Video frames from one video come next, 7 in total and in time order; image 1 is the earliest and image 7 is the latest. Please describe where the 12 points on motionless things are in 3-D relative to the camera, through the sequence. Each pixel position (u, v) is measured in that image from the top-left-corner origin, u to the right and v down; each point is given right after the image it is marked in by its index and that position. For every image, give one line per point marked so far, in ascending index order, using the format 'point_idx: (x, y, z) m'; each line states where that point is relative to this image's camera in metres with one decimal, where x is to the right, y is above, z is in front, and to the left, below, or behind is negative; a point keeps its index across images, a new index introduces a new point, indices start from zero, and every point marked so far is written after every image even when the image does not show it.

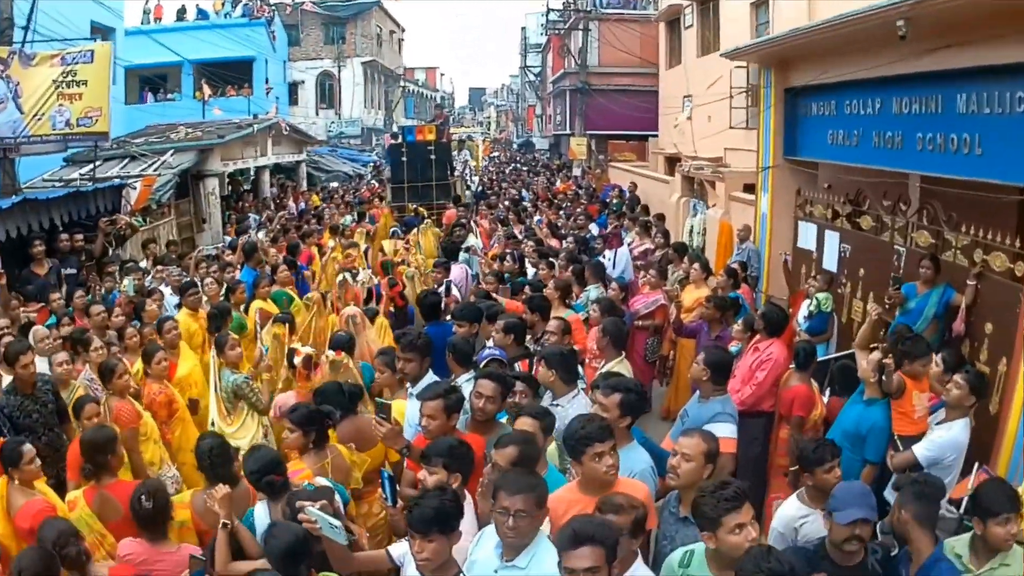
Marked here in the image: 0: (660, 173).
0: (+1.8, +1.4, +19.3) m
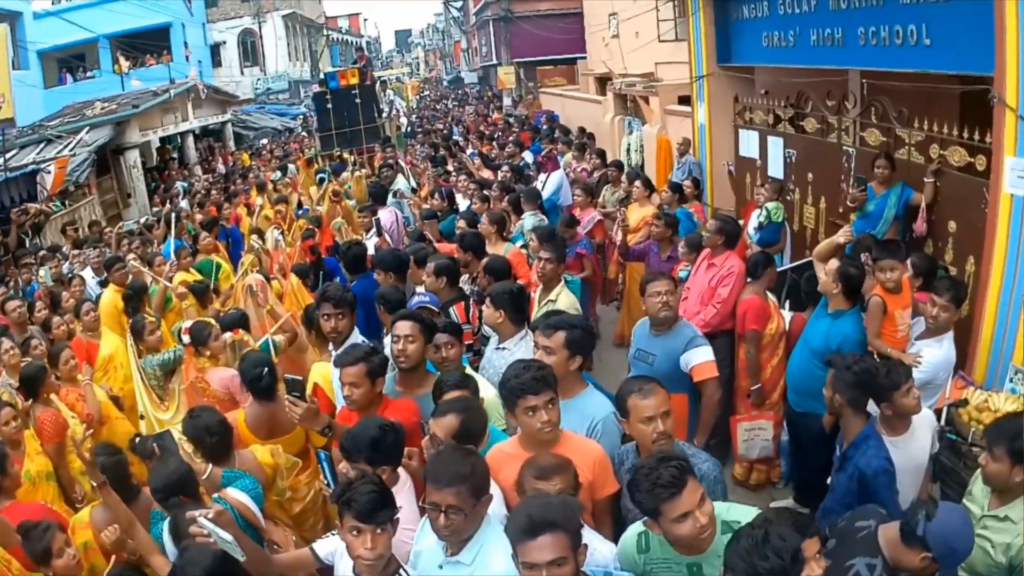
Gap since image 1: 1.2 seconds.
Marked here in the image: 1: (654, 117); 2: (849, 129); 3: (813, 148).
0: (+1.0, +2.4, +18.9) m
1: (+1.2, +1.4, +13.0) m
2: (+1.6, +0.8, +7.6) m
3: (+1.6, +0.7, +8.1) m
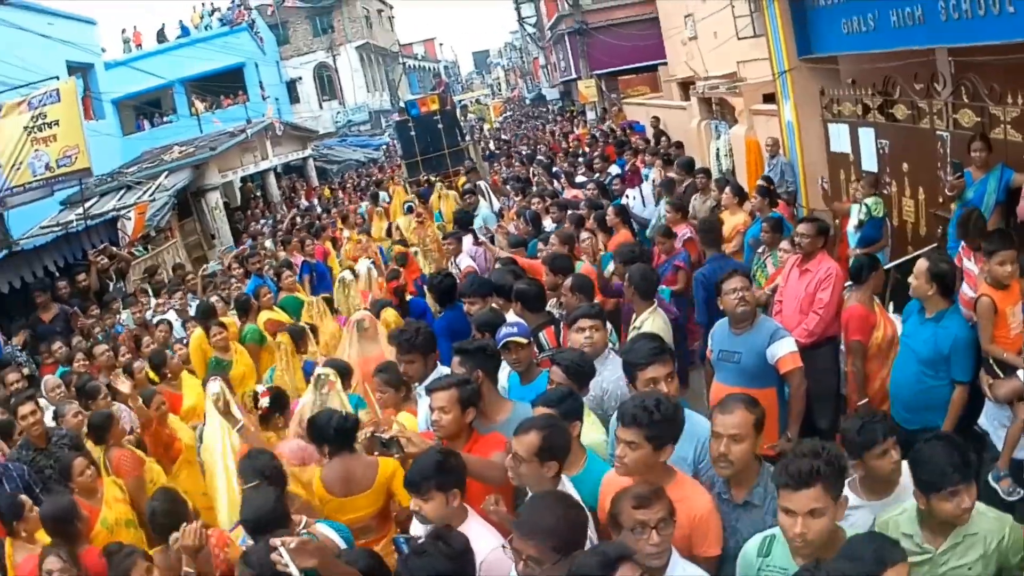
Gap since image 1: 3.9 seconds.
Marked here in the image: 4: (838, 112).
0: (+1.9, +2.2, +18.5) m
1: (+1.9, +1.4, +12.6) m
2: (+2.0, +0.8, +7.2) m
3: (+1.9, +0.8, +7.7) m
4: (+1.9, +1.0, +9.1) m
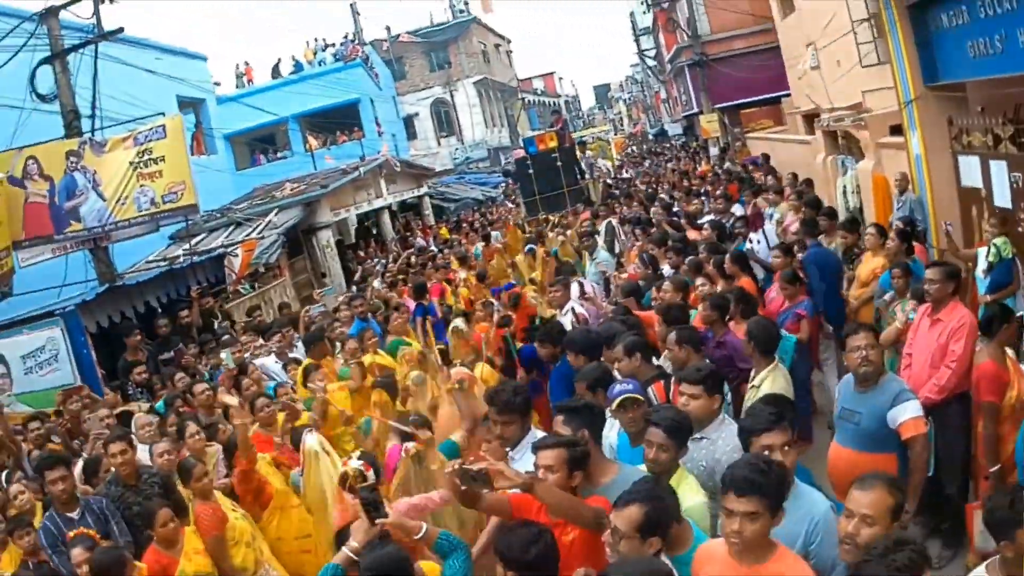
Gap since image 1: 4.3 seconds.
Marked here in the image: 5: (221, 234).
0: (+3.3, +1.8, +18.0) m
1: (+2.8, +1.1, +12.1) m
2: (+2.4, +0.6, +6.7) m
3: (+2.4, +0.6, +7.2) m
4: (+2.5, +0.8, +8.6) m
5: (-2.5, +0.5, +13.7) m
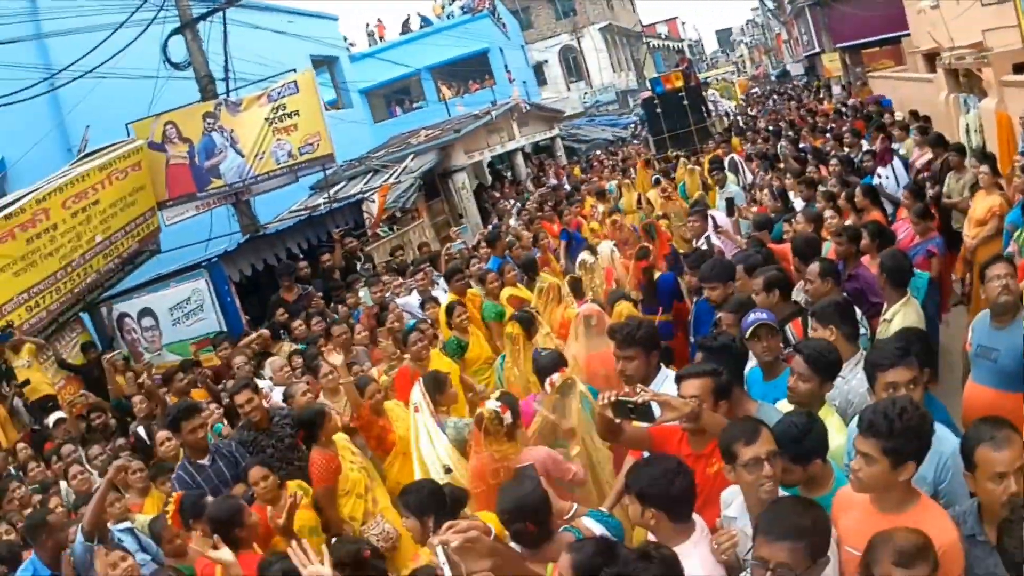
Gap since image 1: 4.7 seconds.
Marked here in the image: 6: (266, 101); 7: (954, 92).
0: (+4.8, +2.5, +17.8) m
1: (+3.7, +1.6, +12.1) m
2: (+2.9, +0.9, +6.7) m
3: (+3.0, +0.9, +7.2) m
4: (+3.2, +1.2, +8.6) m
5: (-1.4, +0.9, +14.1) m
6: (-1.9, +1.5, +12.7) m
7: (+4.0, +1.8, +14.1) m
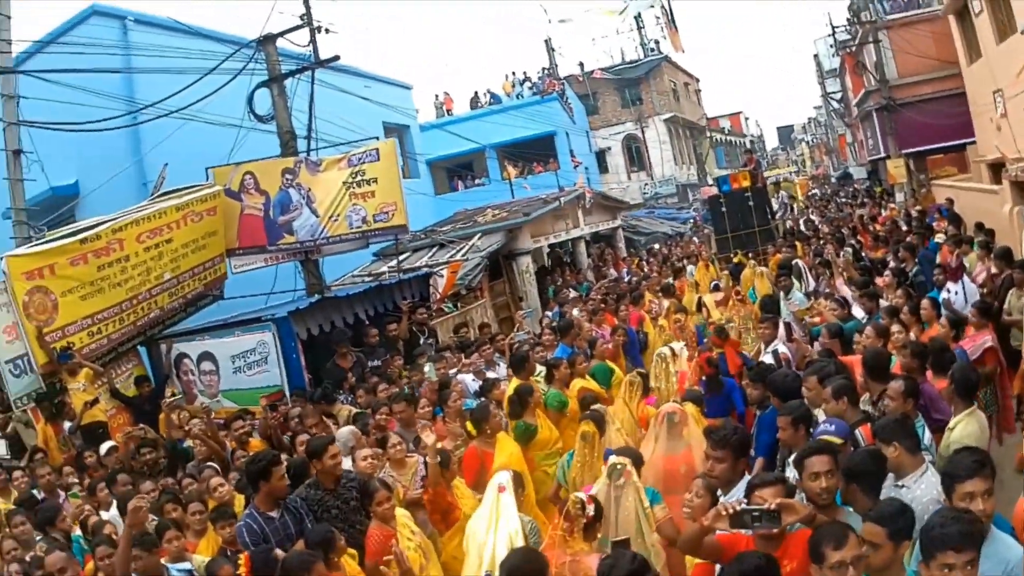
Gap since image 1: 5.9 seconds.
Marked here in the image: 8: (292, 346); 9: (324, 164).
0: (+5.4, +1.2, +17.8) m
1: (+4.2, +0.7, +12.1) m
2: (+3.2, +0.4, +6.7) m
3: (+3.3, +0.3, +7.2) m
4: (+3.5, +0.5, +8.5) m
5: (-0.9, +0.3, +14.2) m
6: (-1.4, +1.0, +12.9) m
7: (+4.5, +0.7, +14.1) m
8: (-1.6, -0.4, +11.5) m
9: (-1.6, +1.0, +12.8) m
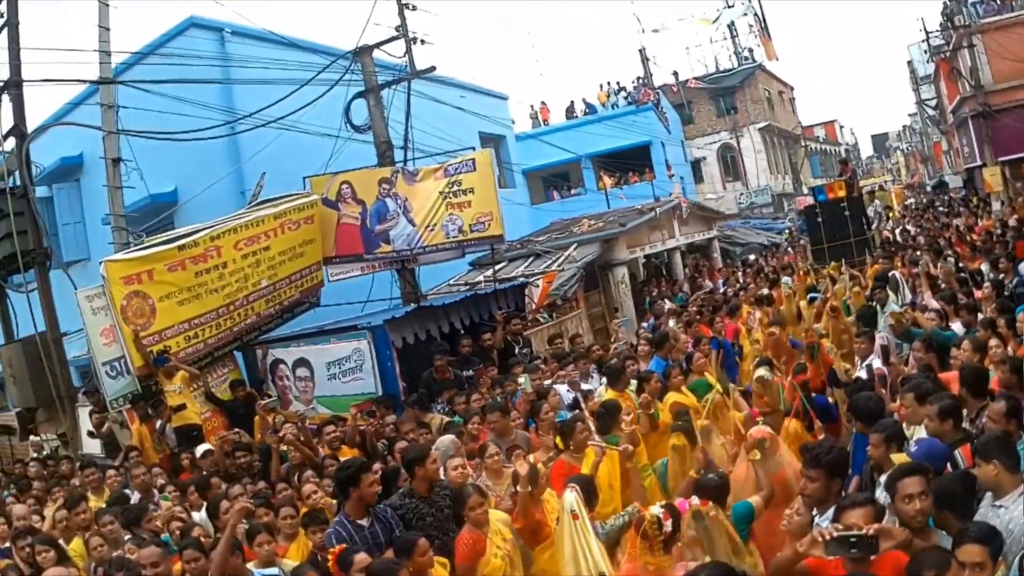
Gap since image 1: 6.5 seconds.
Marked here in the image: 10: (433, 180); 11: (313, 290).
0: (+6.5, +1.1, +17.5) m
1: (+4.9, +0.6, +11.8) m
2: (+3.7, +0.3, +6.5) m
3: (+3.7, +0.2, +7.0) m
4: (+4.0, +0.4, +8.4) m
5: (-0.1, +0.3, +14.2) m
6: (-0.7, +1.0, +13.0) m
7: (+5.4, +0.7, +13.8) m
8: (-0.9, -0.5, +11.6) m
9: (-0.9, +1.0, +12.9) m
10: (-0.7, +0.9, +12.9) m
11: (-1.5, 0.0, +11.9) m
